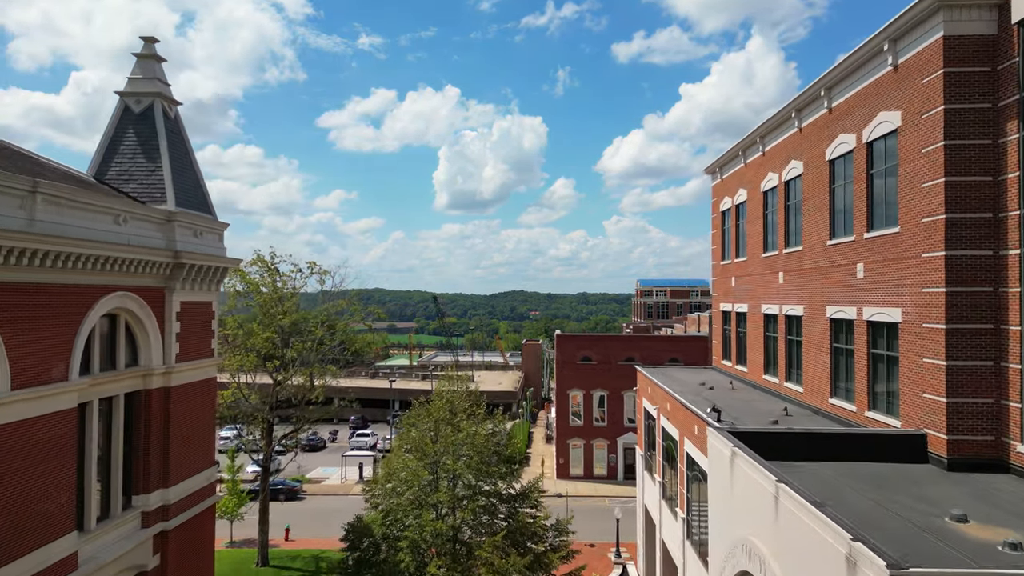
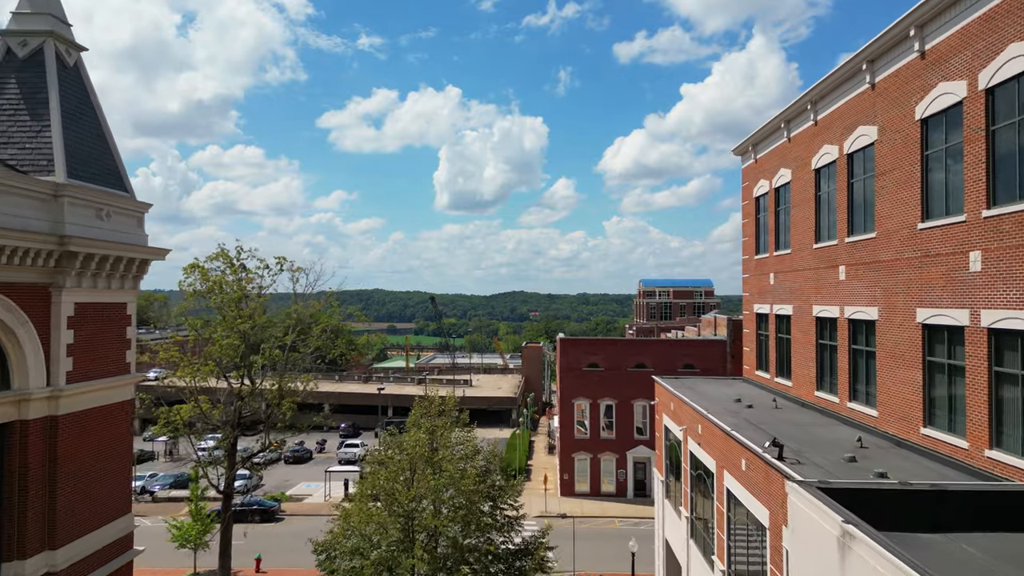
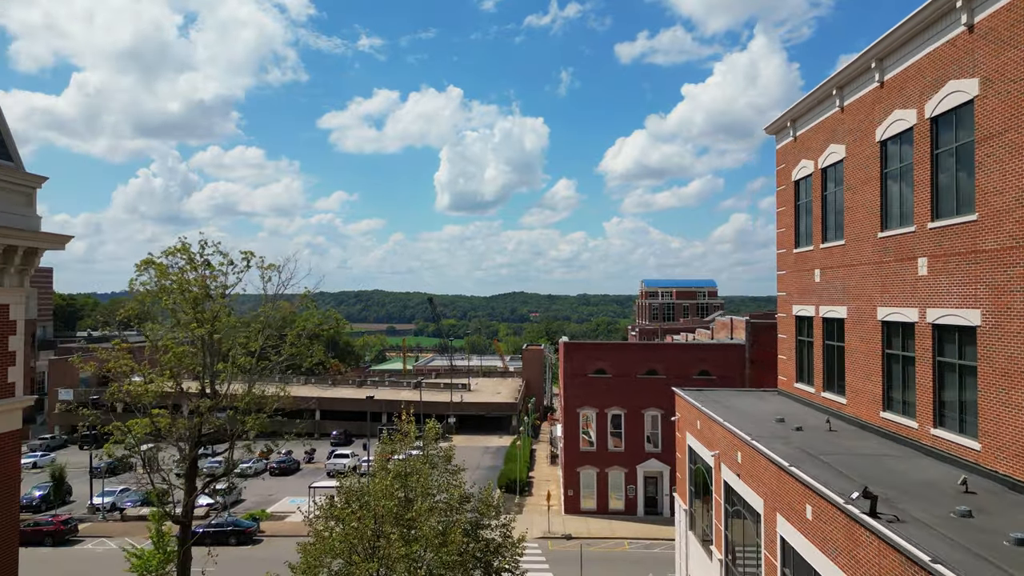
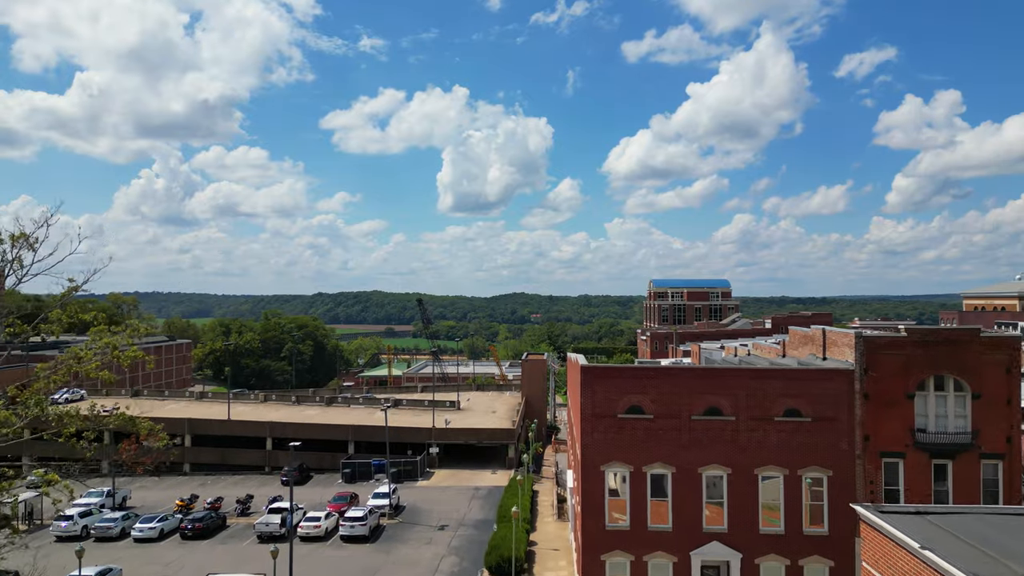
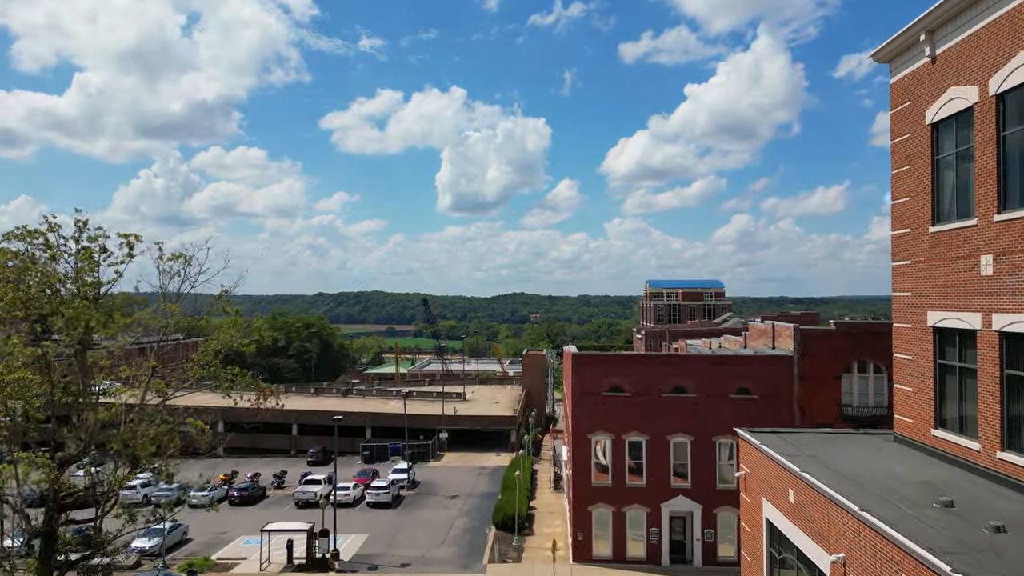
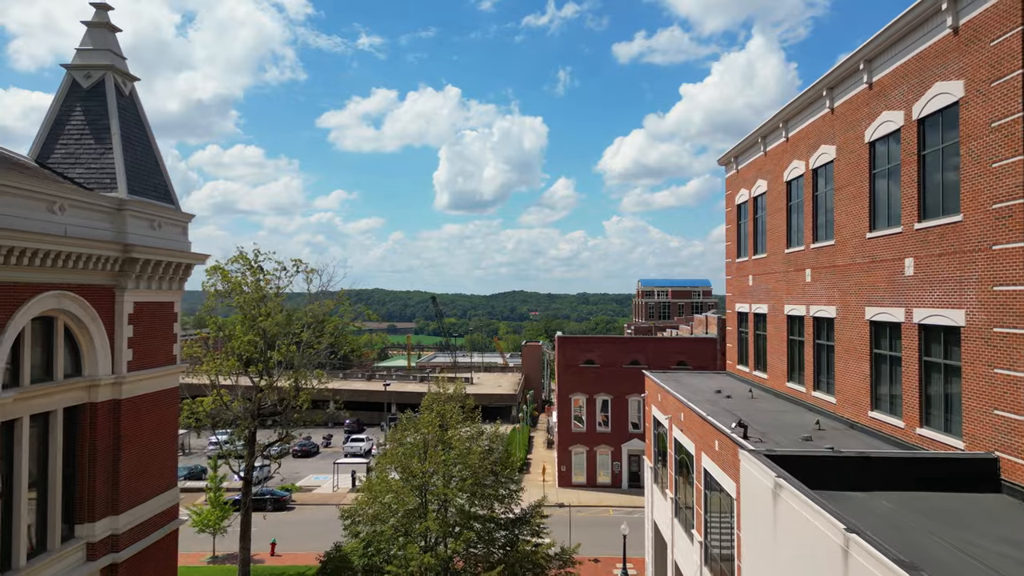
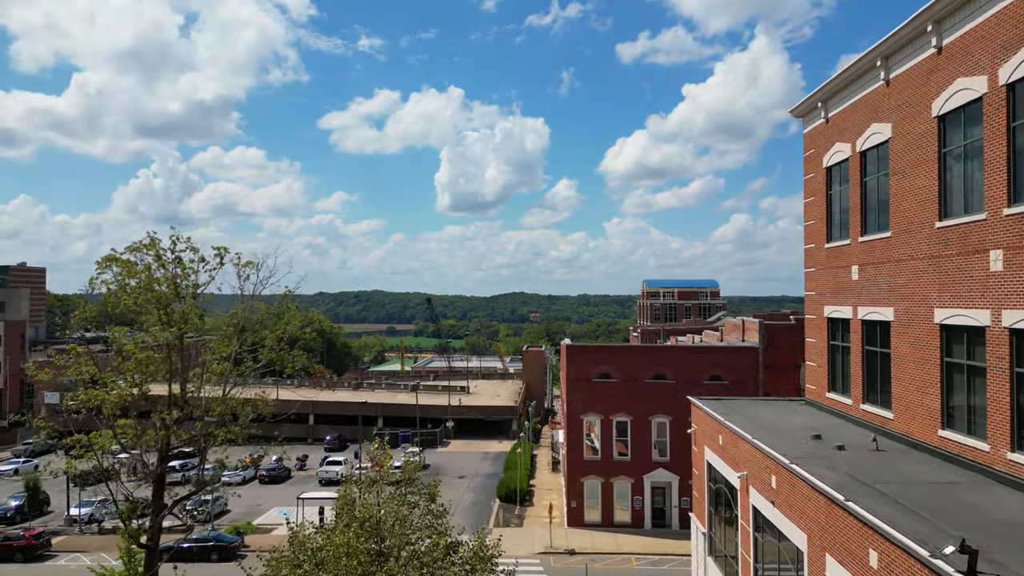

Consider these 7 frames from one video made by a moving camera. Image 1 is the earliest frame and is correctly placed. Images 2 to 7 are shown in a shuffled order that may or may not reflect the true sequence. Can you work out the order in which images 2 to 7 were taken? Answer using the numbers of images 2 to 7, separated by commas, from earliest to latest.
6, 2, 3, 7, 5, 4
